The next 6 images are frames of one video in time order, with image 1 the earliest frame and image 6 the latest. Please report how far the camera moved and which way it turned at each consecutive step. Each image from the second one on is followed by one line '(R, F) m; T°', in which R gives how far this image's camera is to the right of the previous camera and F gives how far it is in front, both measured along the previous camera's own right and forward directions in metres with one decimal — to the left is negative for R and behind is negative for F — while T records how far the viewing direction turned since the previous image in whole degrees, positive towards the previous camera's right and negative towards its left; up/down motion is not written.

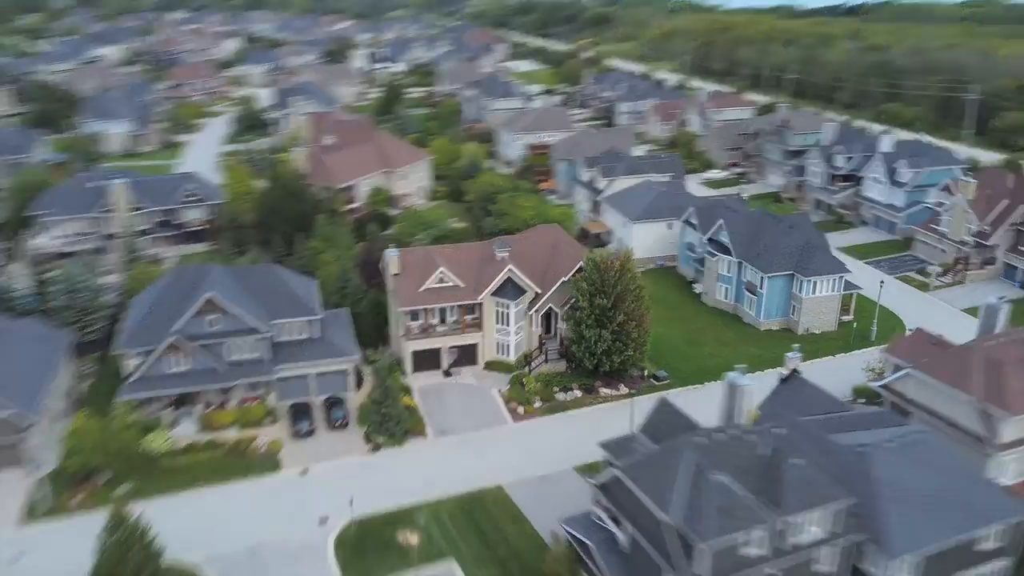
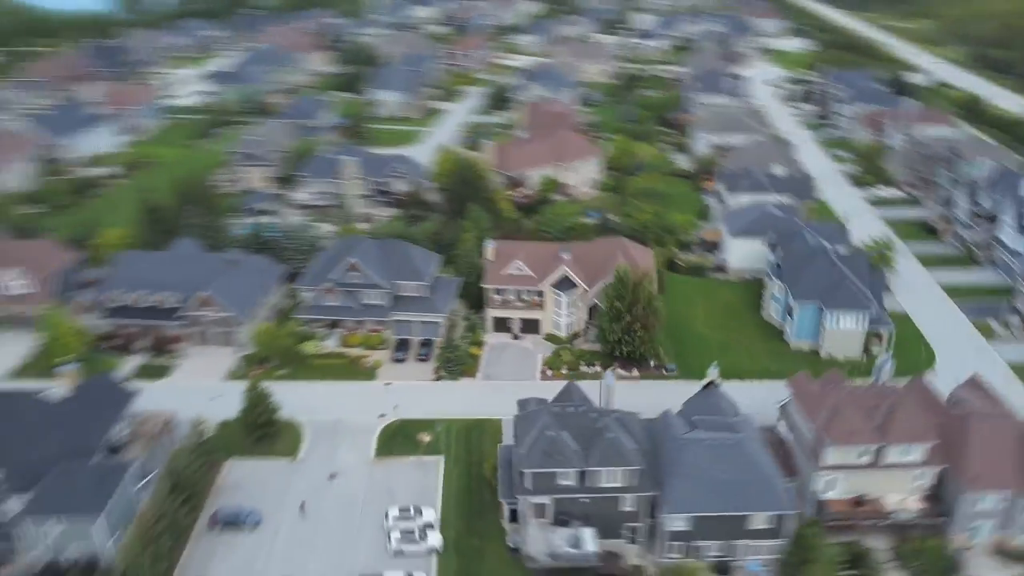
(+2.1, -1.3) m; -21°
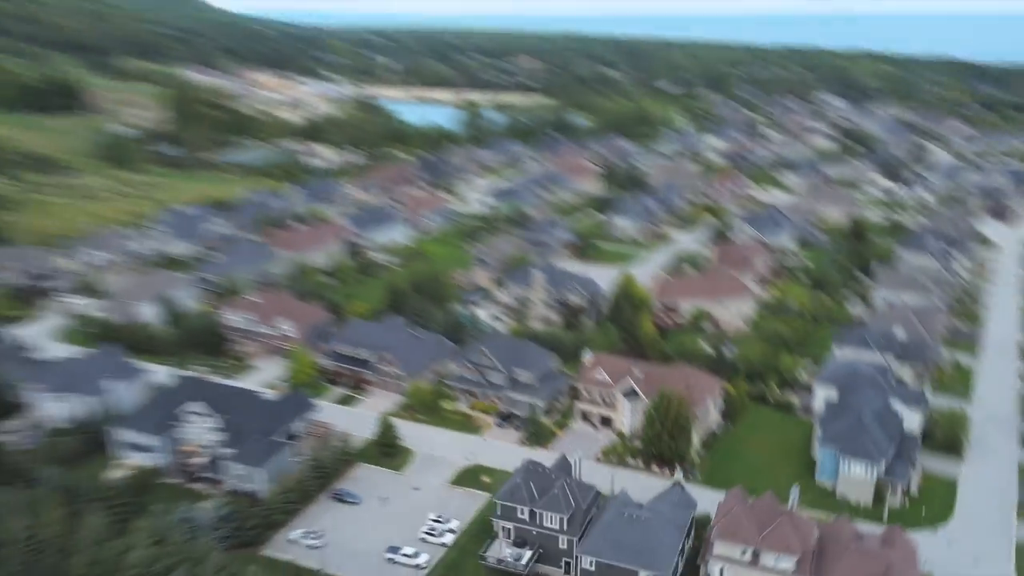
(+2.6, -1.7) m; -24°
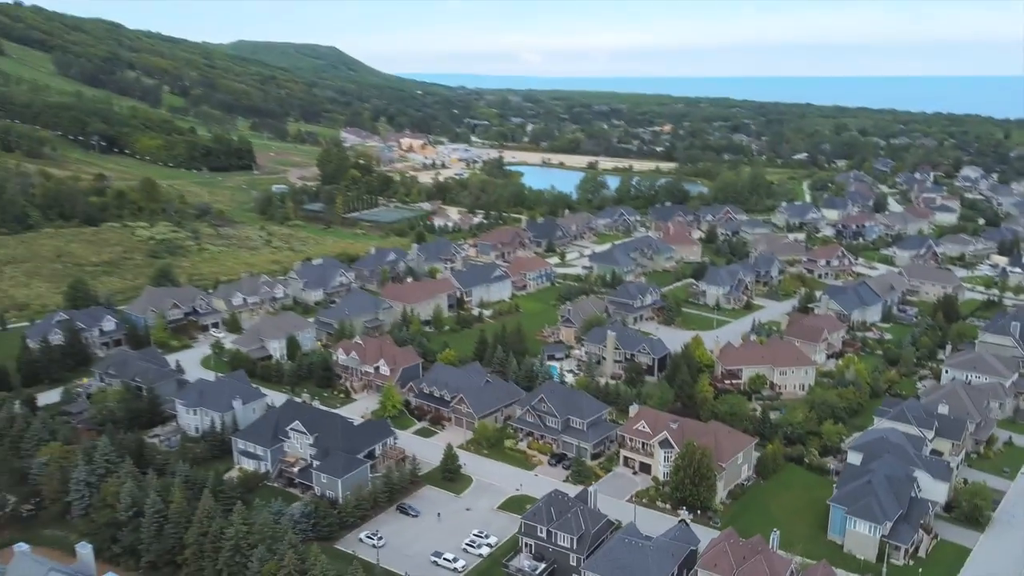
(+1.0, -1.3) m; -10°
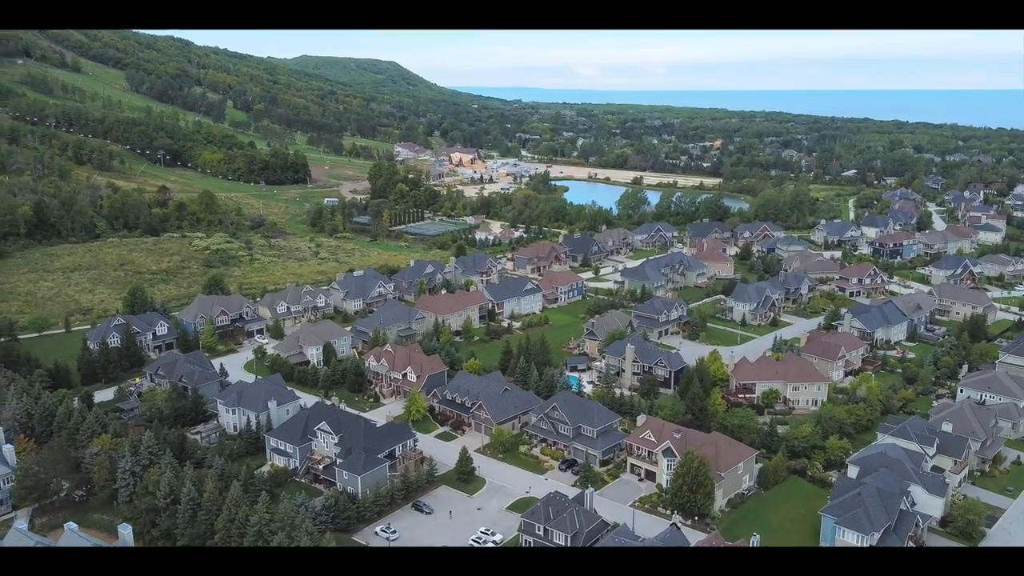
(+0.5, -0.6) m; -4°
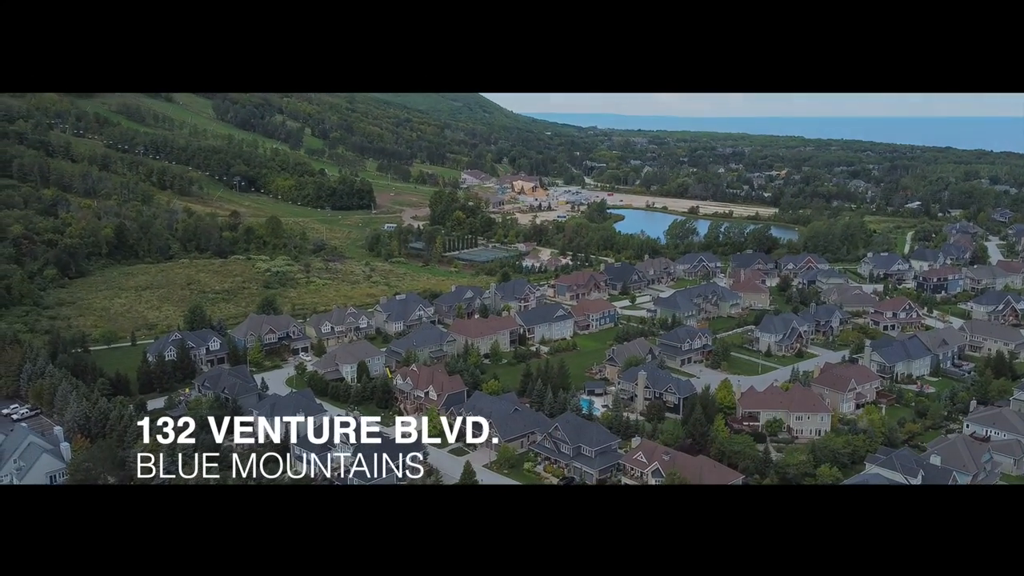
(+1.0, -0.7) m; -5°
